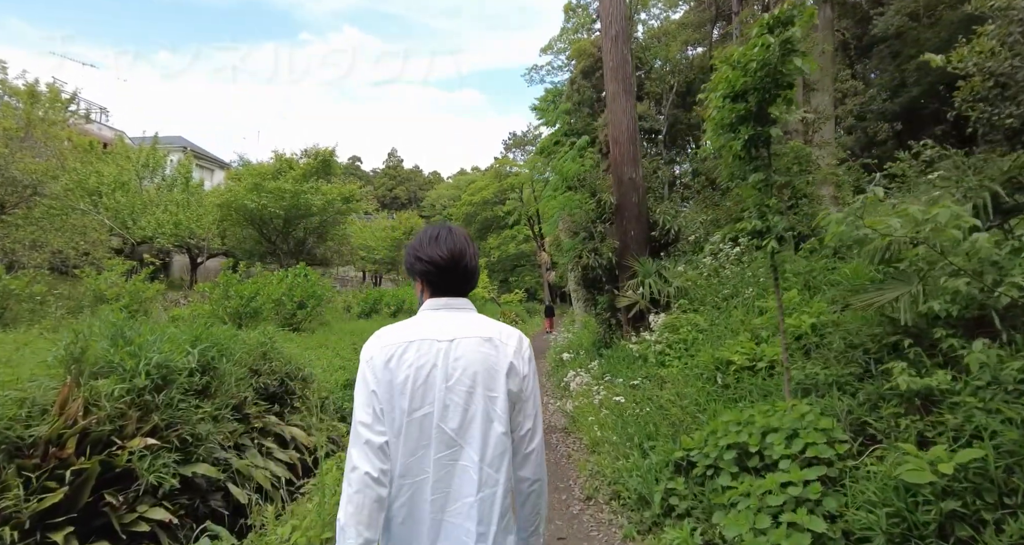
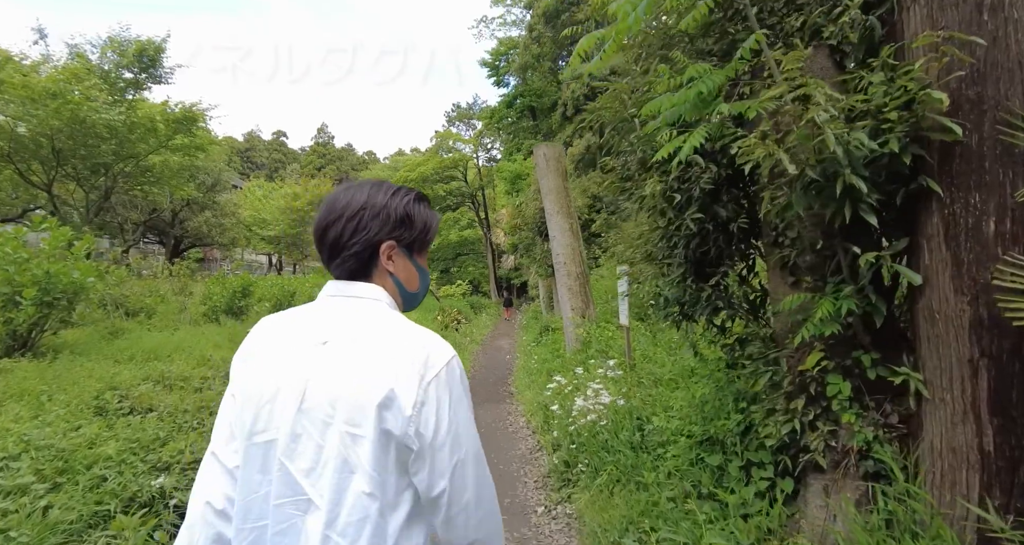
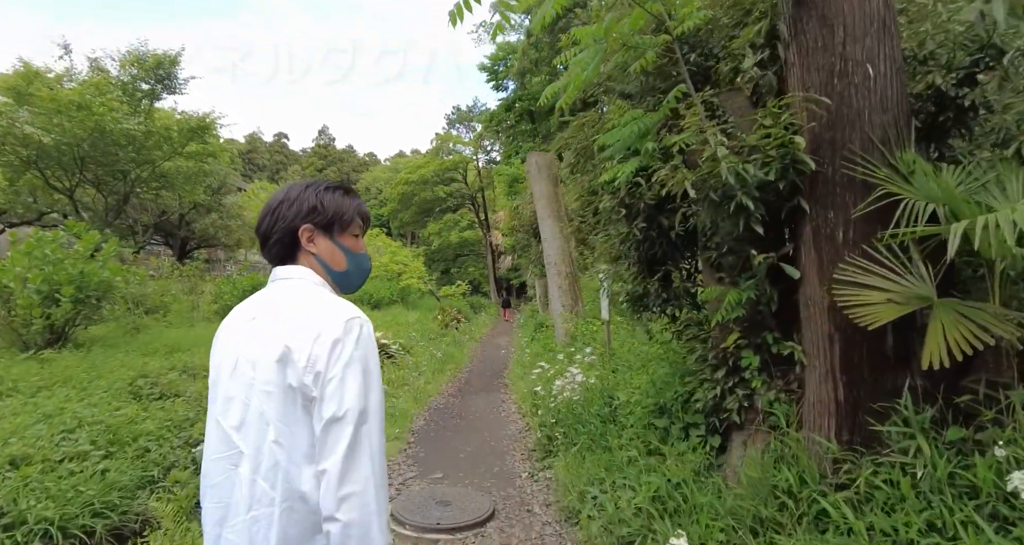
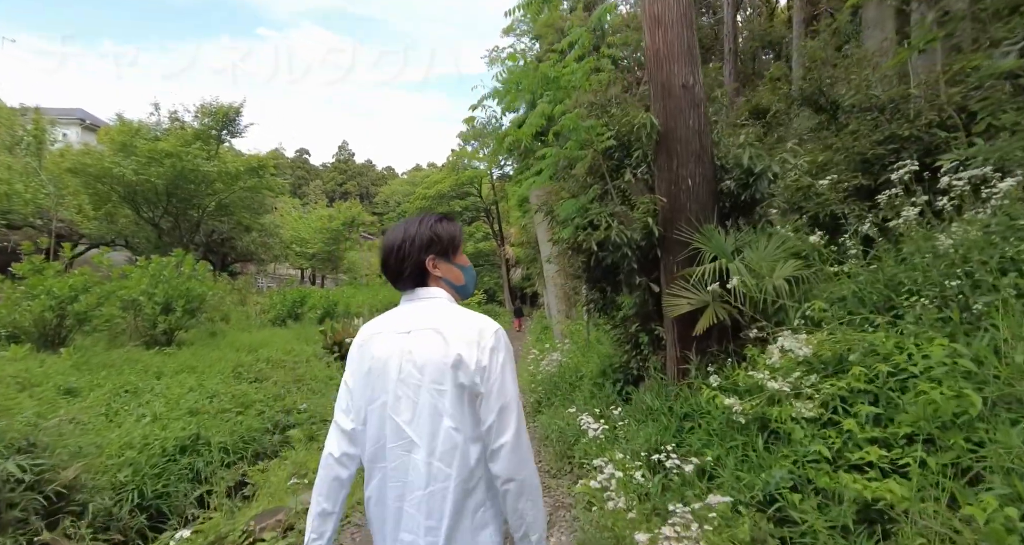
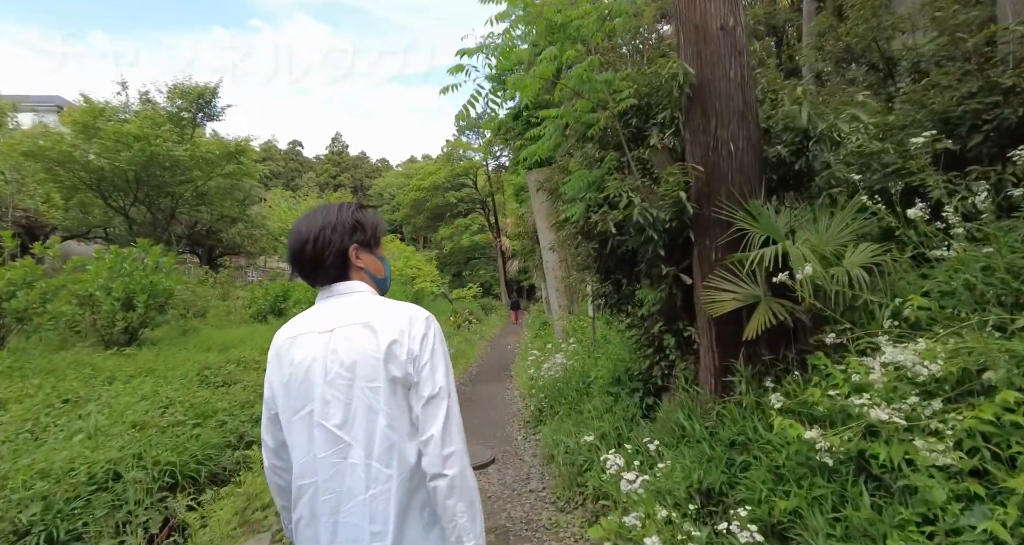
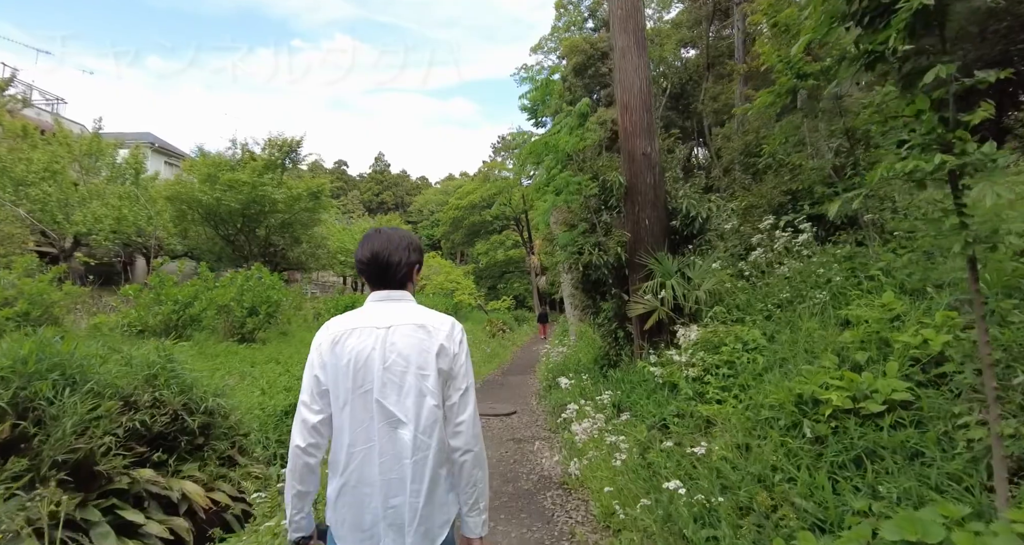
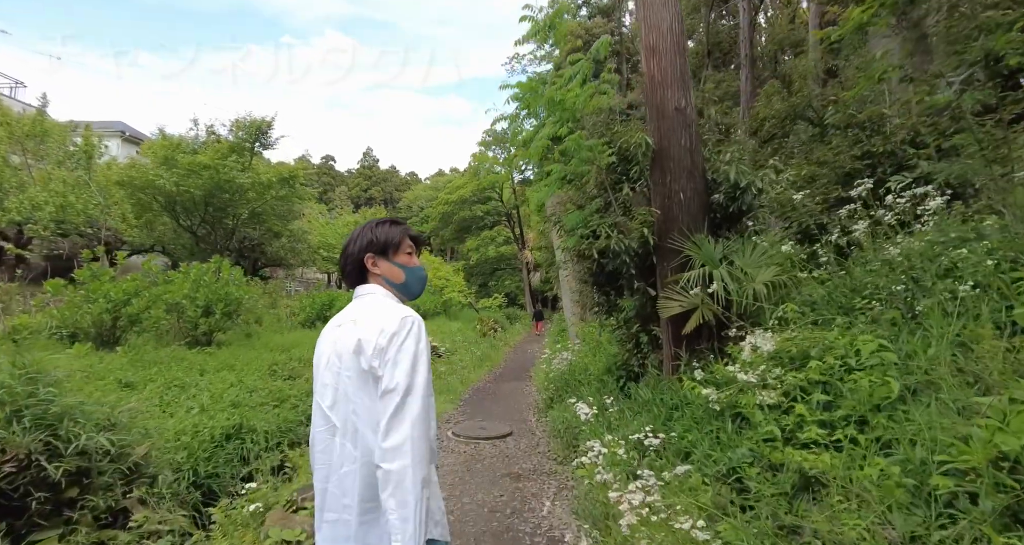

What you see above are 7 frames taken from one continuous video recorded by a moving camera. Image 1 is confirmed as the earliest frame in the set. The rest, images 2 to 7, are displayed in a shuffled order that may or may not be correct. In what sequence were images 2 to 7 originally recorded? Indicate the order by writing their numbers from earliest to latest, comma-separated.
6, 7, 4, 5, 3, 2
